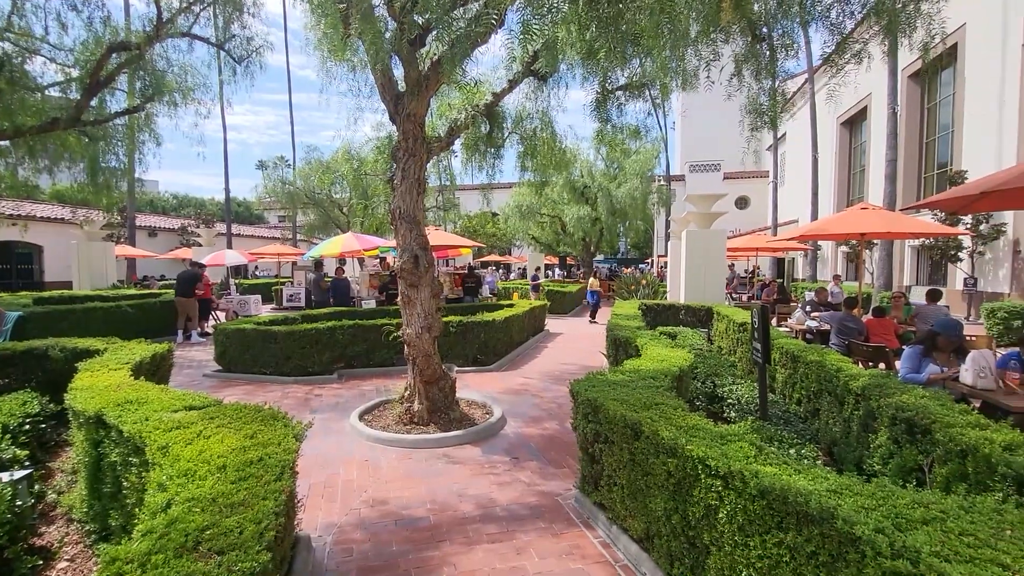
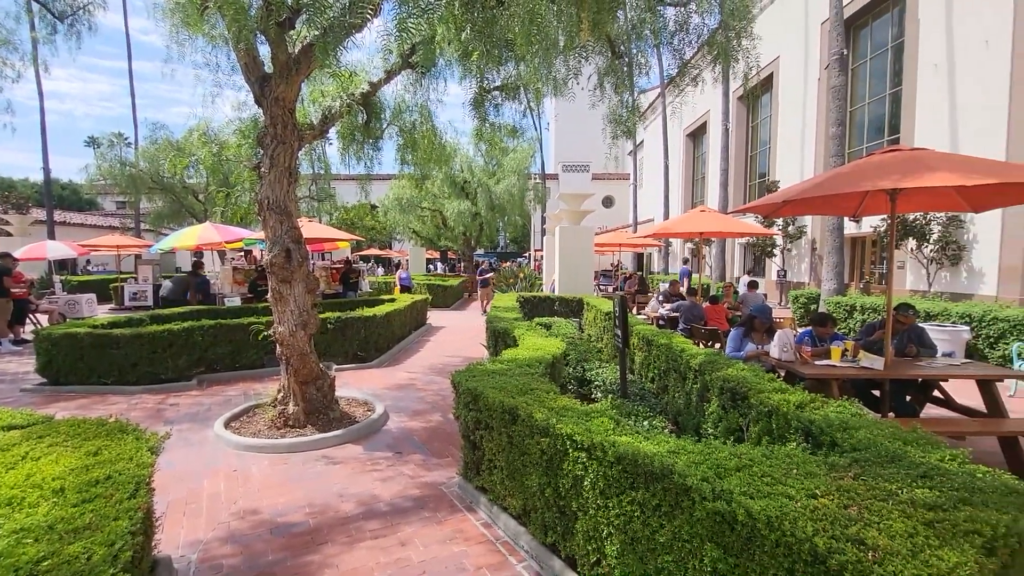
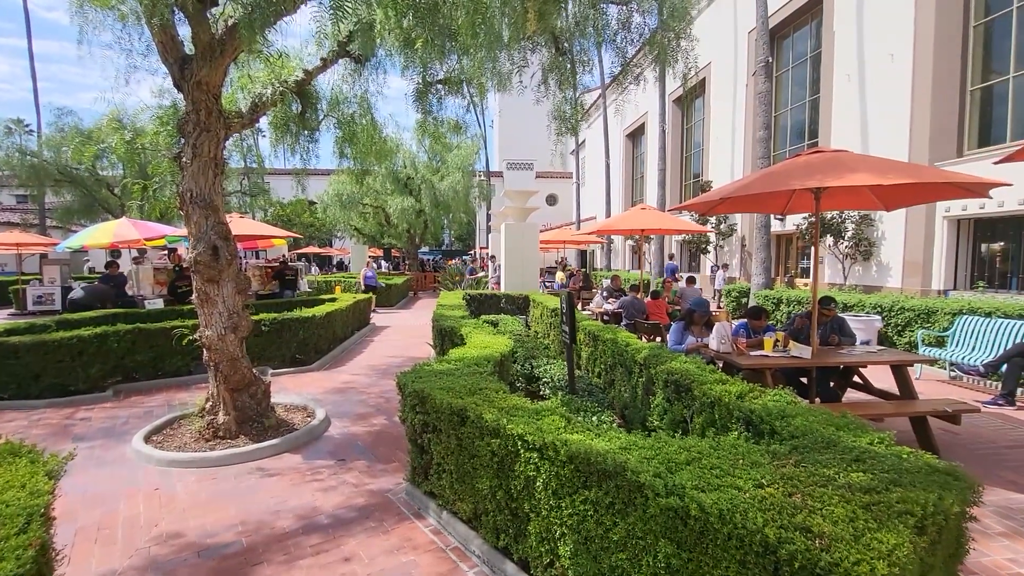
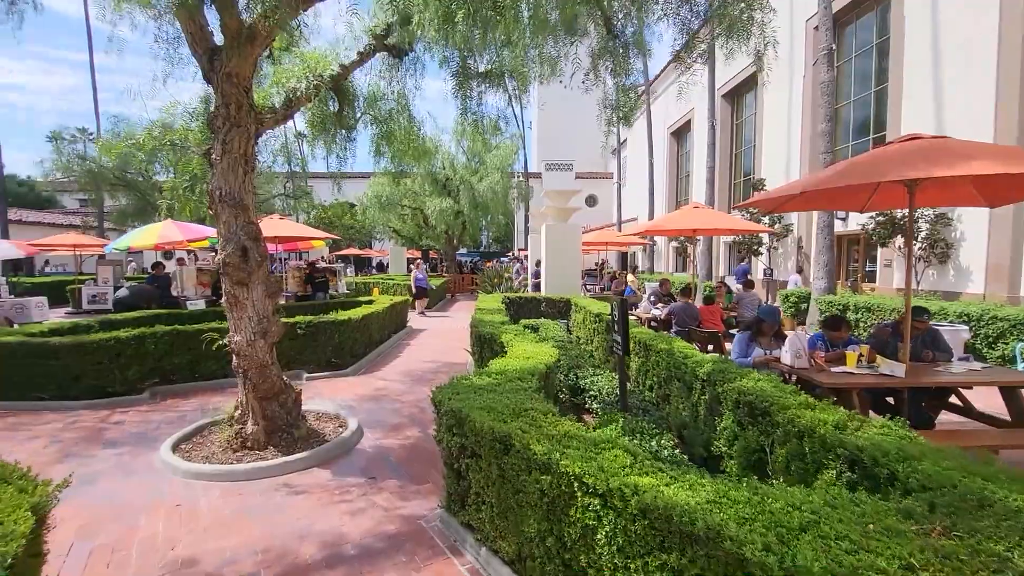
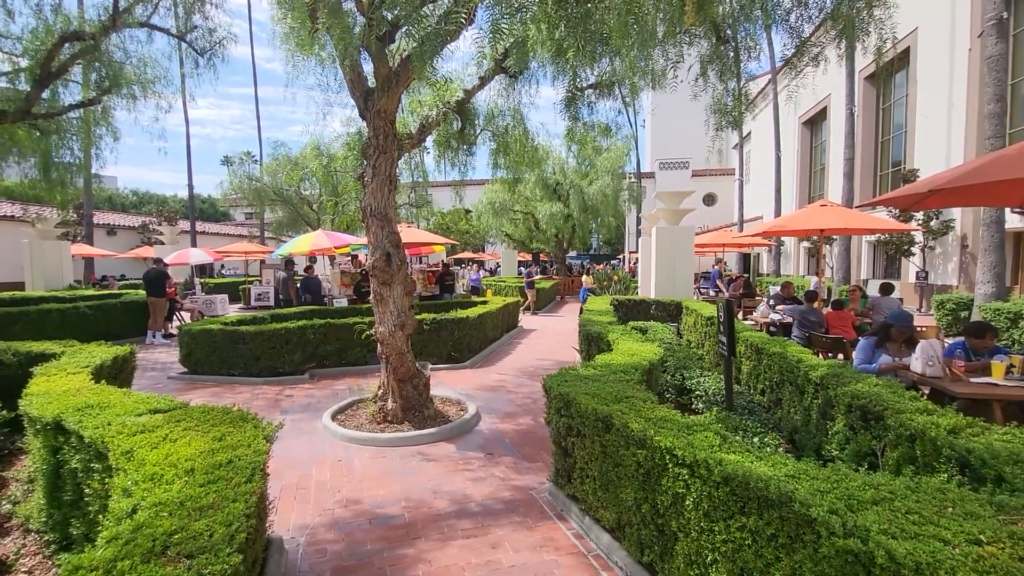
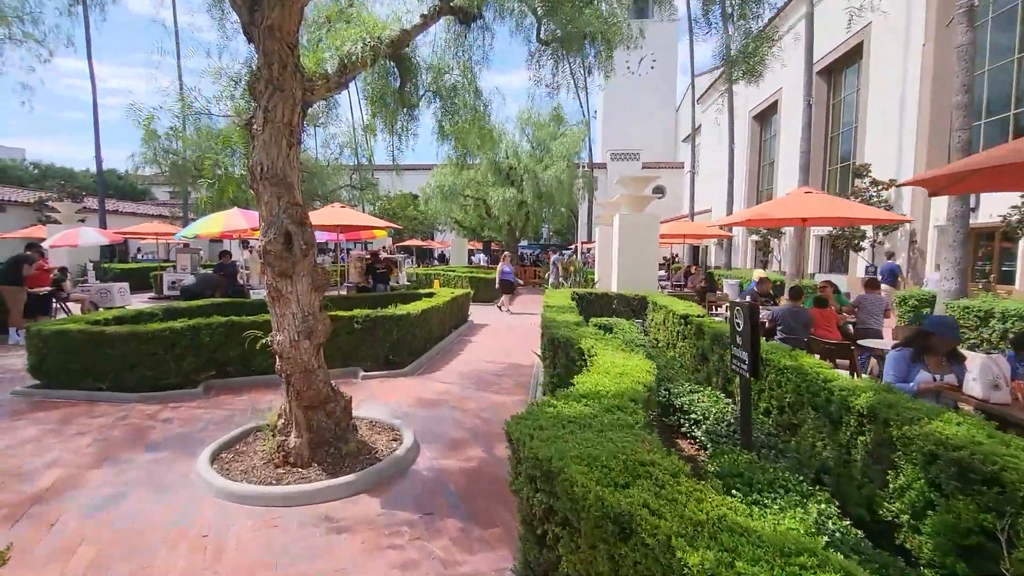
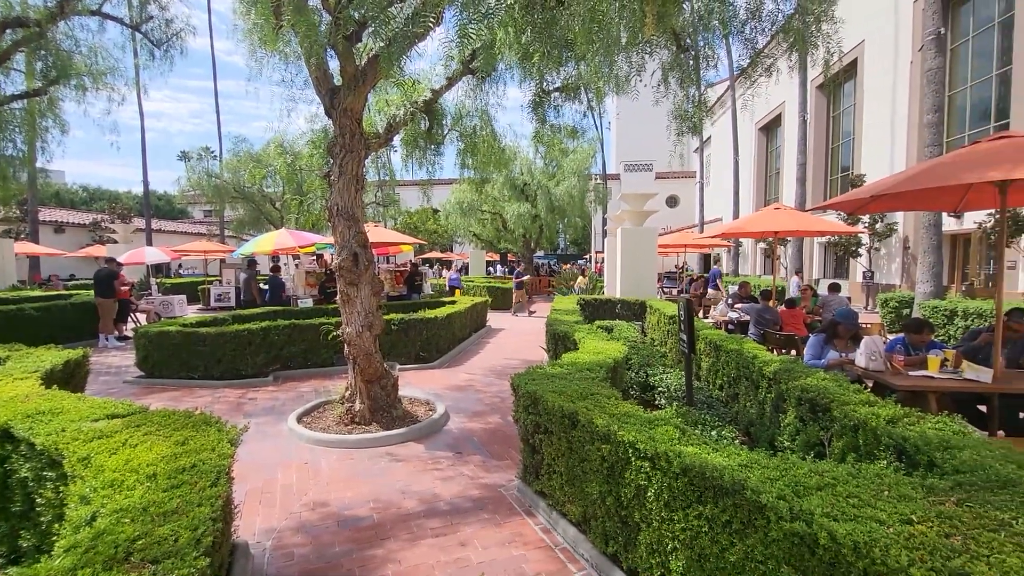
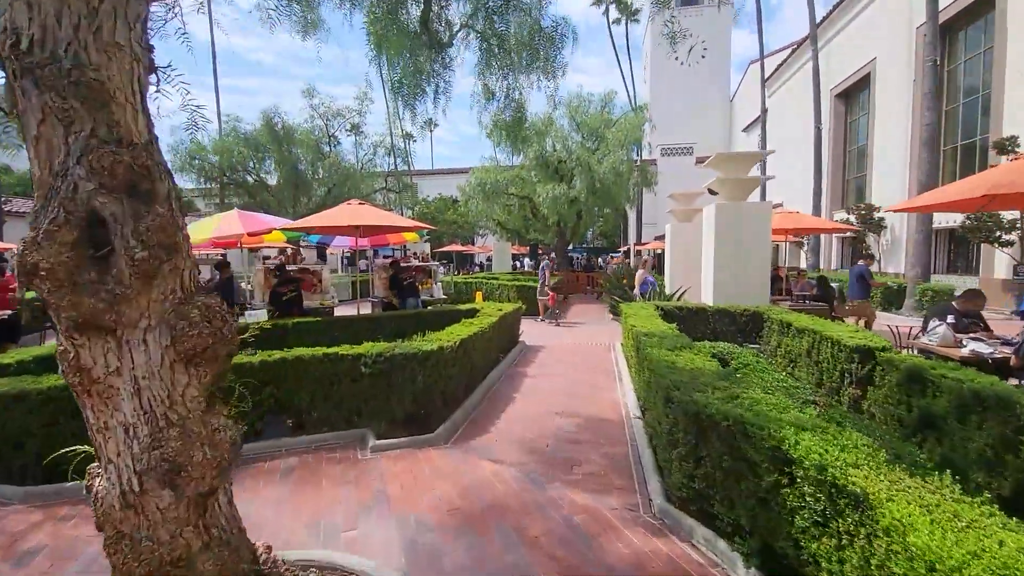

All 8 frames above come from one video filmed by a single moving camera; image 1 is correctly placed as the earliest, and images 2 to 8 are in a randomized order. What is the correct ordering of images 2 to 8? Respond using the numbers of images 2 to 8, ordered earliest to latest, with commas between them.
5, 7, 2, 3, 4, 6, 8
